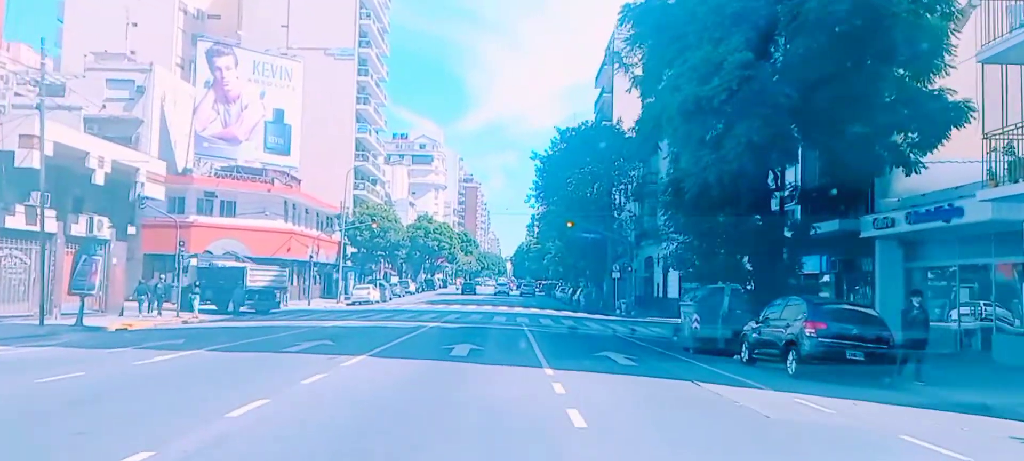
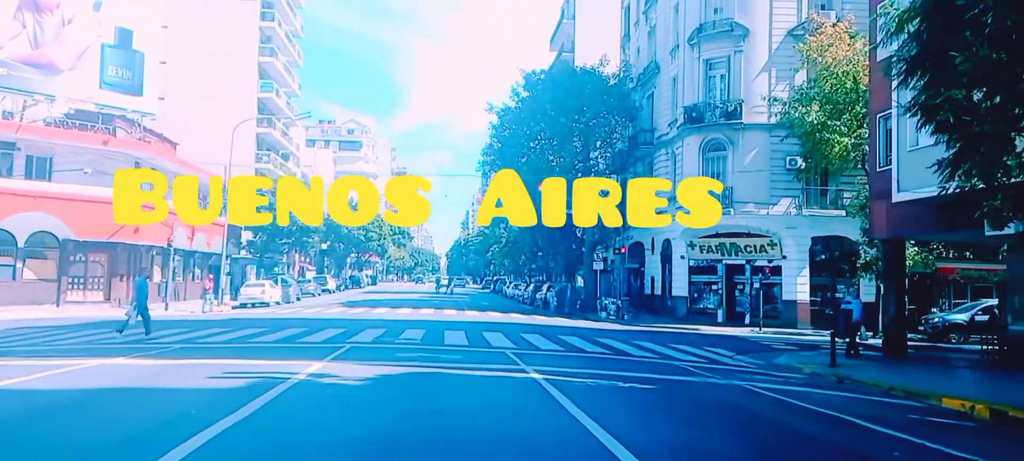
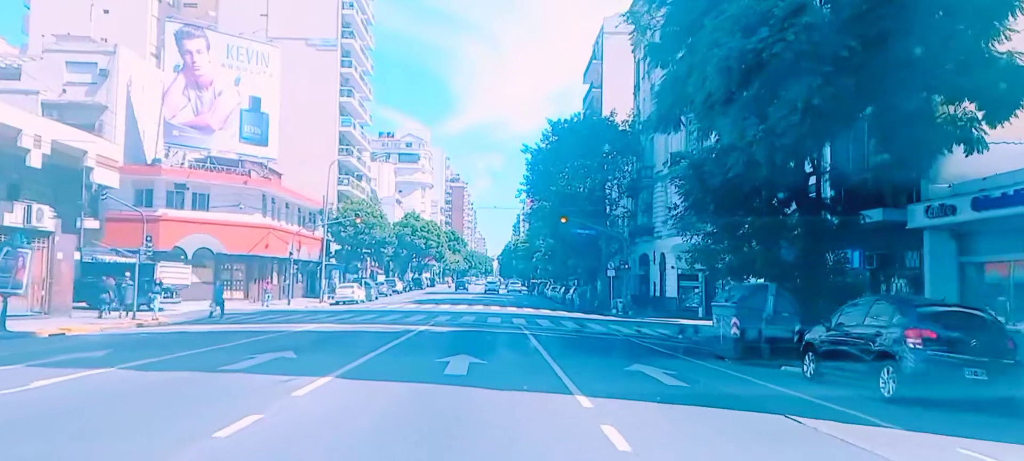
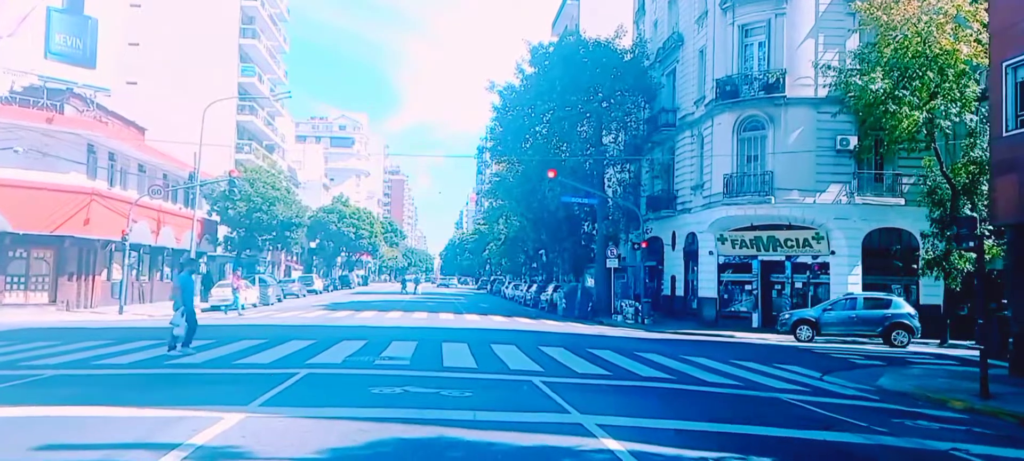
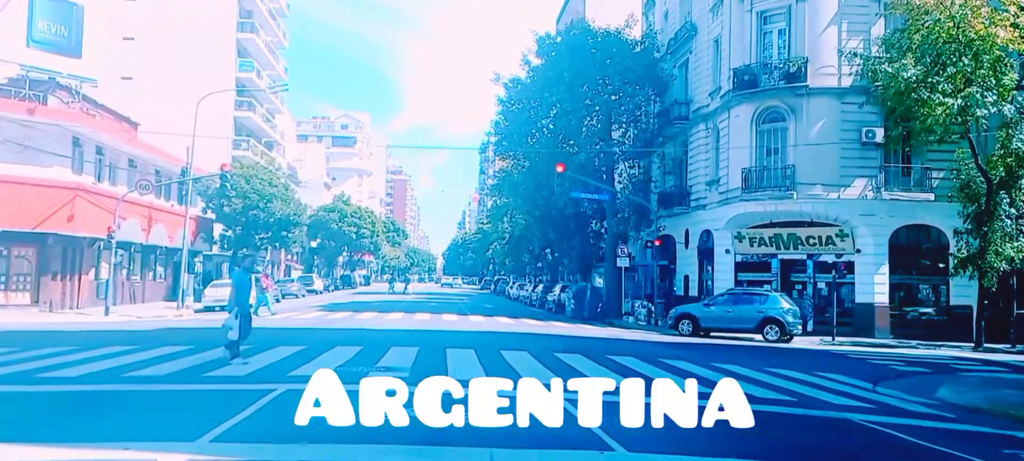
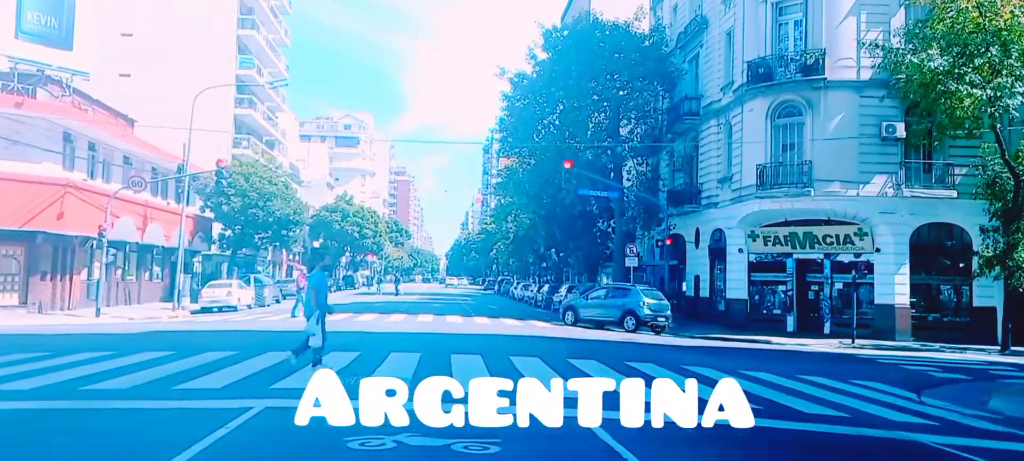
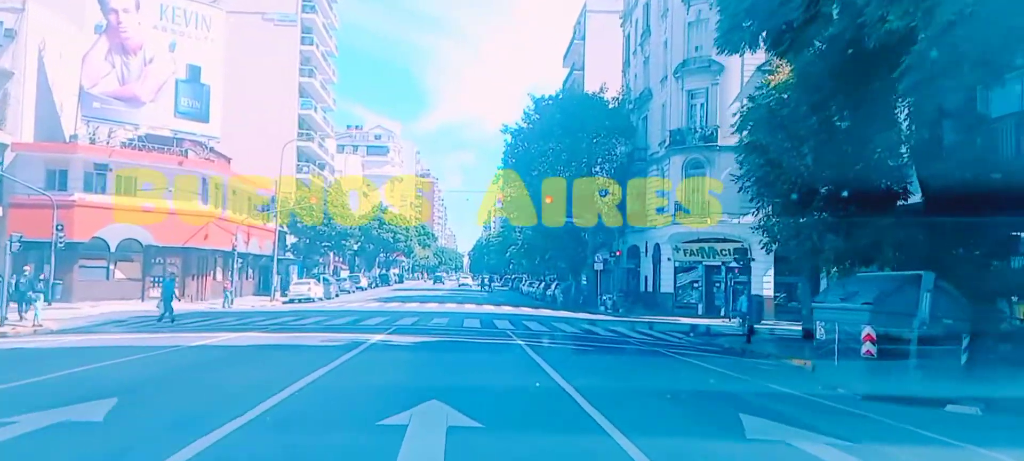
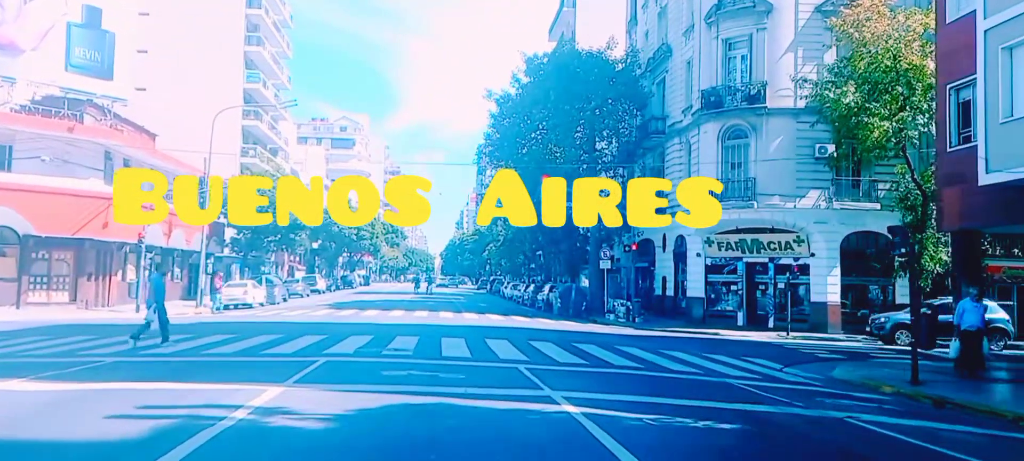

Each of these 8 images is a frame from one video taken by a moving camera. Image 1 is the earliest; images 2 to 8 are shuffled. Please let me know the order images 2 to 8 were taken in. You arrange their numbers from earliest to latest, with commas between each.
3, 7, 2, 8, 4, 5, 6
